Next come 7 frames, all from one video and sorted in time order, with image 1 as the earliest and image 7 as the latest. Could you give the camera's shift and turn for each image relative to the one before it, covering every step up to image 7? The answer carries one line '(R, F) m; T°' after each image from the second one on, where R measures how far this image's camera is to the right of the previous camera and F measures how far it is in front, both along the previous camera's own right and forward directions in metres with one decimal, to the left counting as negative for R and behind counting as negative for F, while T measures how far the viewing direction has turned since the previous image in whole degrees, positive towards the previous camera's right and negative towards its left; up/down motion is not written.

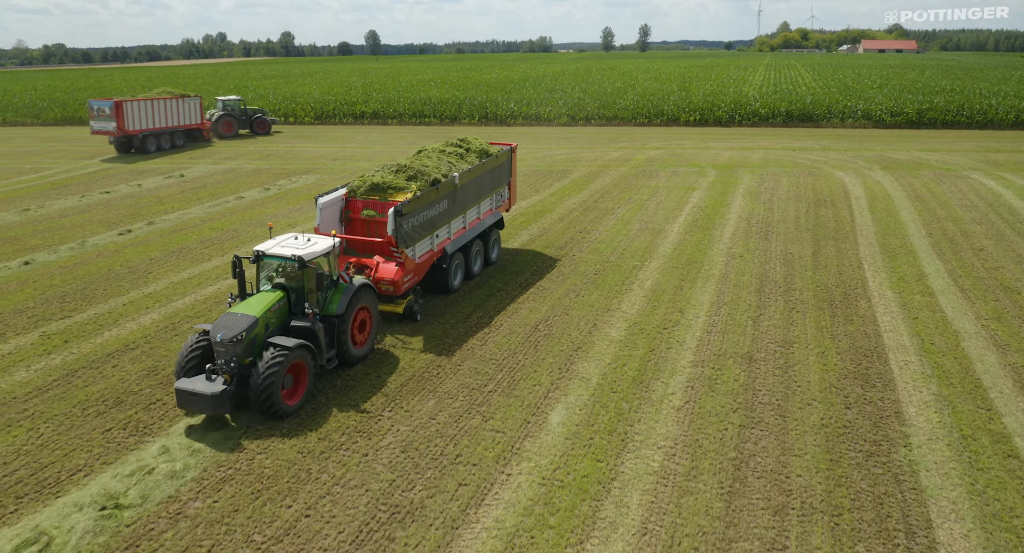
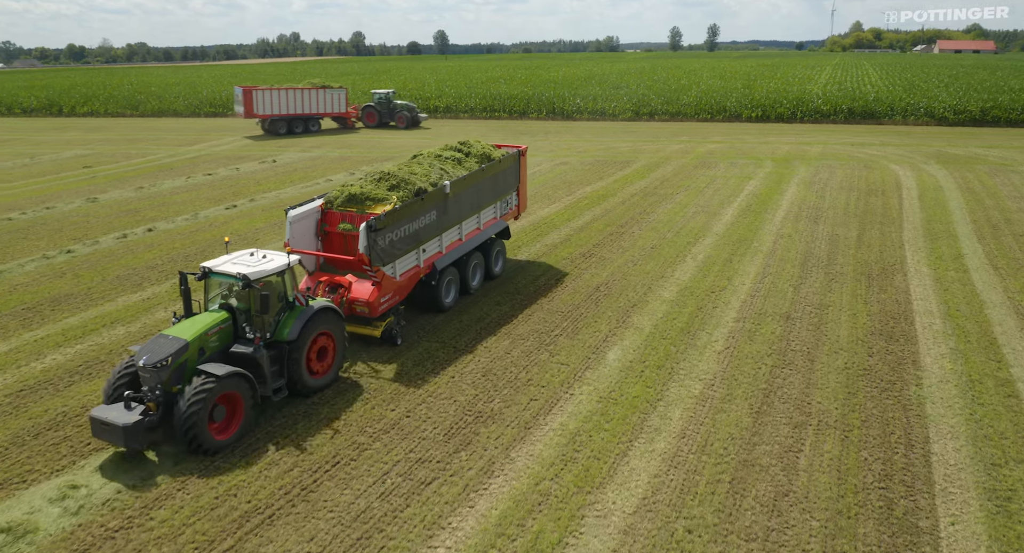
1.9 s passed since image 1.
(-0.1, -1.4) m; -5°
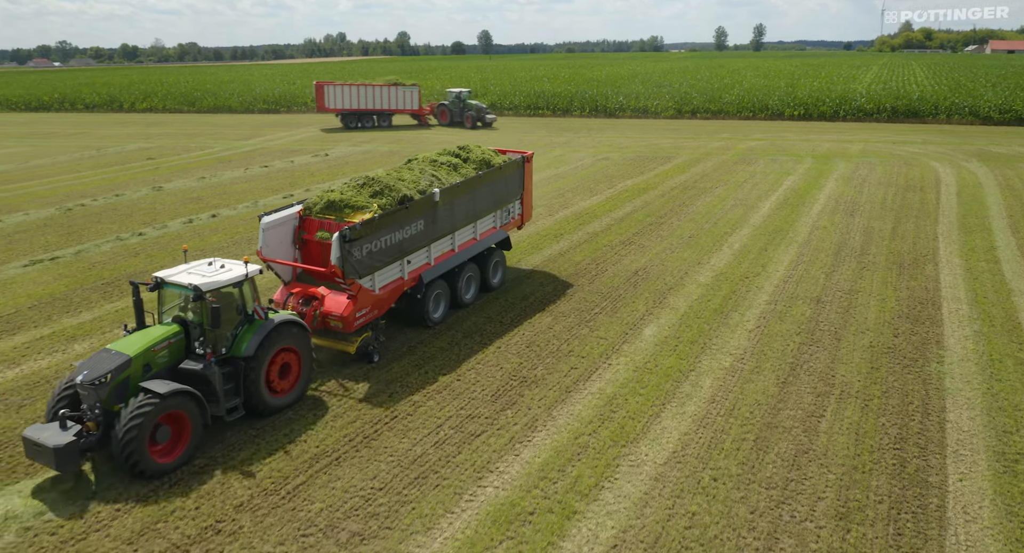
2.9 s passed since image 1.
(-0.1, -0.7) m; -3°
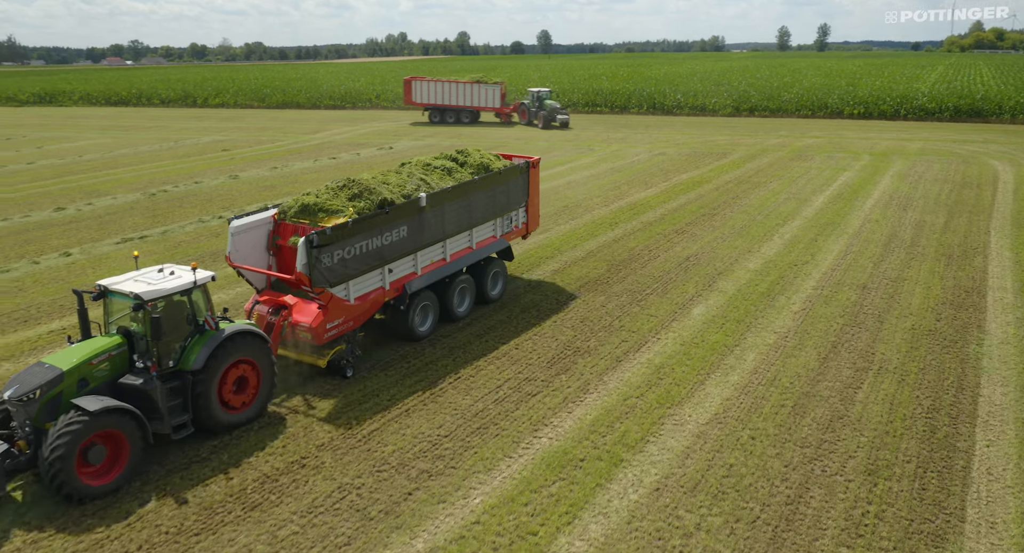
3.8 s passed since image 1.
(-0.1, -0.7) m; -4°
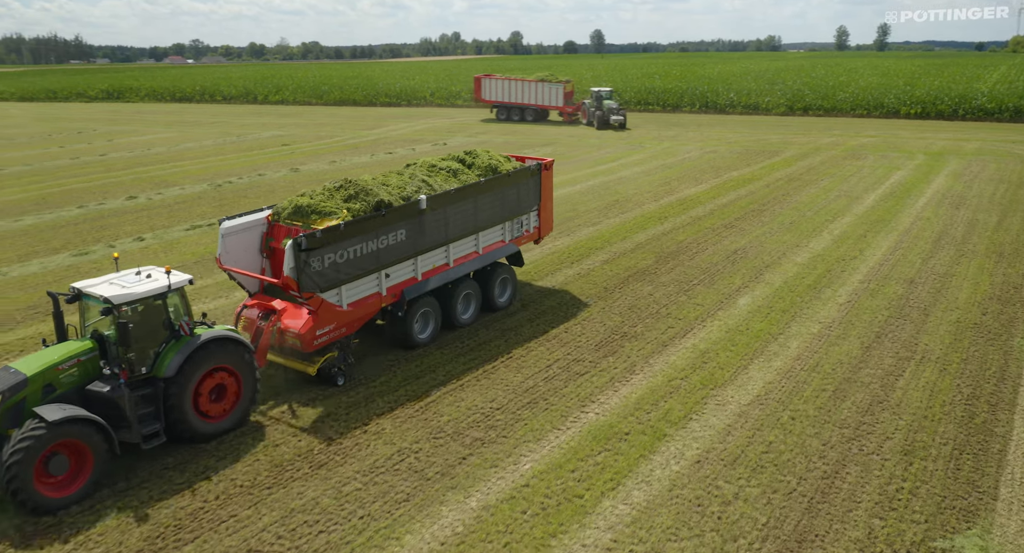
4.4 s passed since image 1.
(-0.1, -0.5) m; -4°
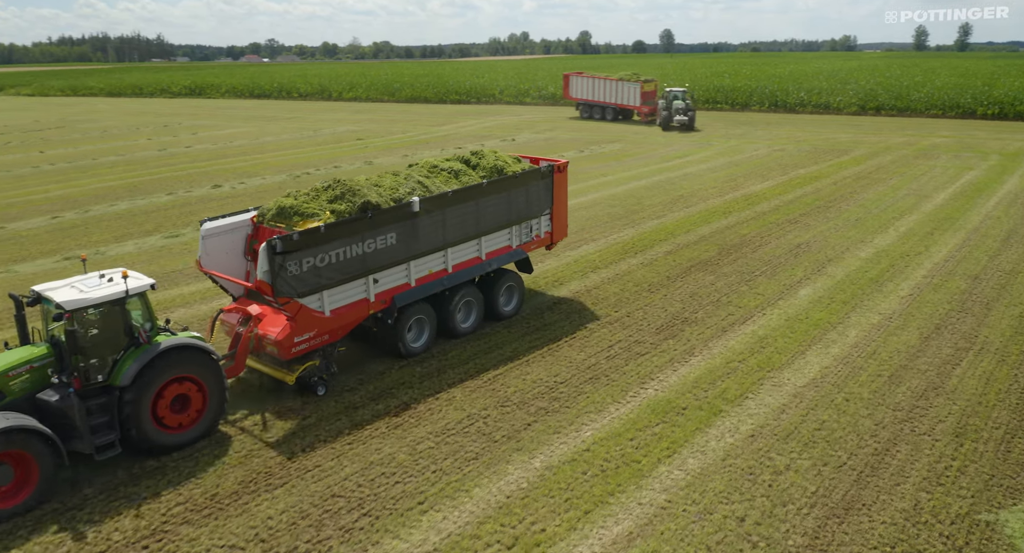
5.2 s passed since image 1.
(-0.1, -0.6) m; -5°
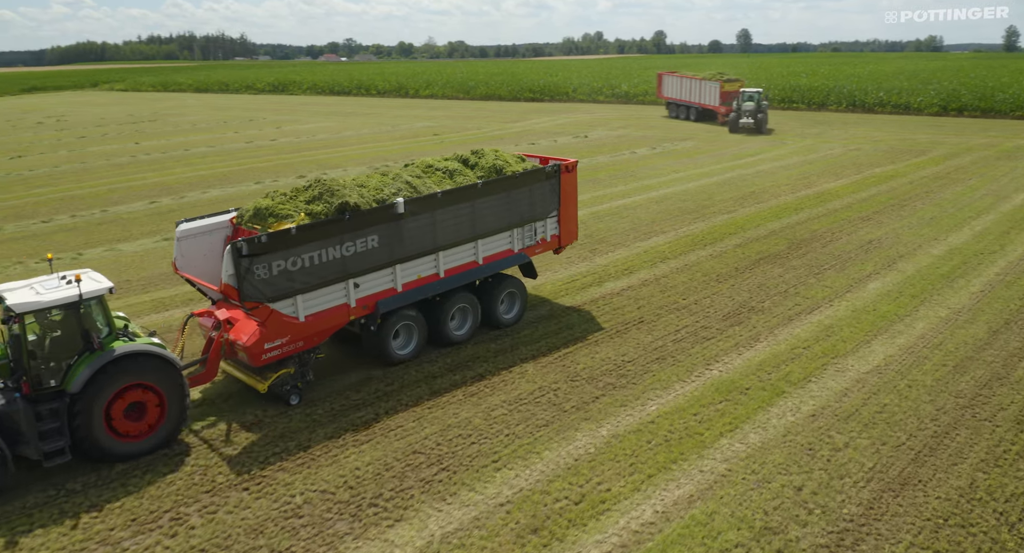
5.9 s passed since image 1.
(-0.1, -0.6) m; -5°
